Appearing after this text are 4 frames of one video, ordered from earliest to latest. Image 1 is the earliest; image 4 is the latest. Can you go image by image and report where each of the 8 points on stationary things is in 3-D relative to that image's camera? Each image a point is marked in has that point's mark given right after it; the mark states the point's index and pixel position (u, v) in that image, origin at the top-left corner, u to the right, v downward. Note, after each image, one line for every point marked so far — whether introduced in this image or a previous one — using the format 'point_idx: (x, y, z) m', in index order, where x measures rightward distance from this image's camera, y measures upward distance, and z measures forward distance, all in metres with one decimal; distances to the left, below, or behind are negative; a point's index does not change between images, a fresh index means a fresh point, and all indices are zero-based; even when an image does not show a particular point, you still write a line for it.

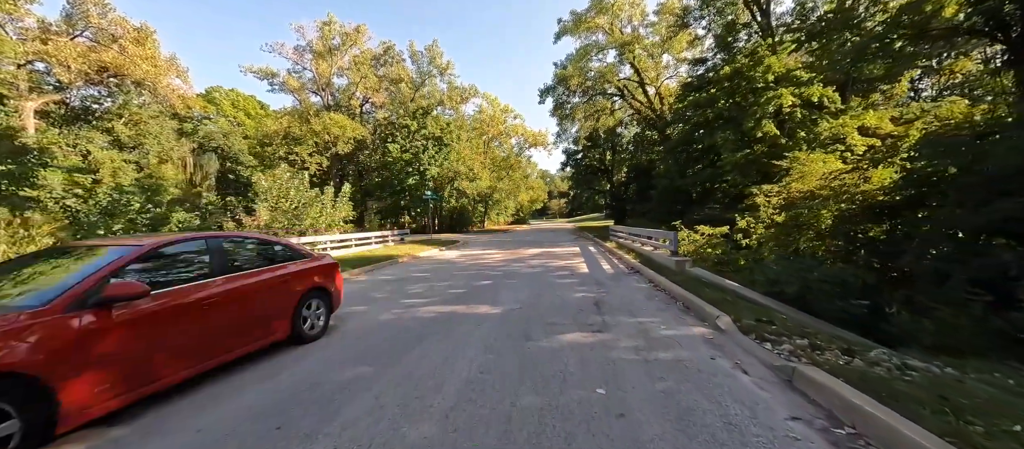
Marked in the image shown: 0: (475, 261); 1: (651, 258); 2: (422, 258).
0: (-1.1, -1.1, +13.4) m
1: (+3.4, -0.8, +10.2) m
2: (-3.0, -1.2, +14.5) m
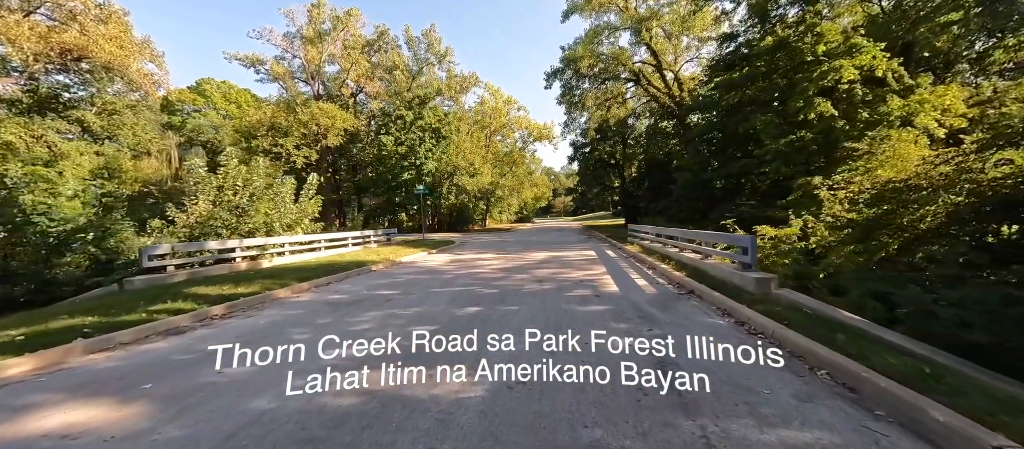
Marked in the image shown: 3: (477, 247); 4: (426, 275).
0: (-1.1, -1.1, +10.6) m
1: (+3.4, -0.8, +7.4) m
2: (-3.0, -1.1, +11.8) m
3: (-1.5, -1.0, +18.5) m
4: (-2.0, -1.1, +9.8) m
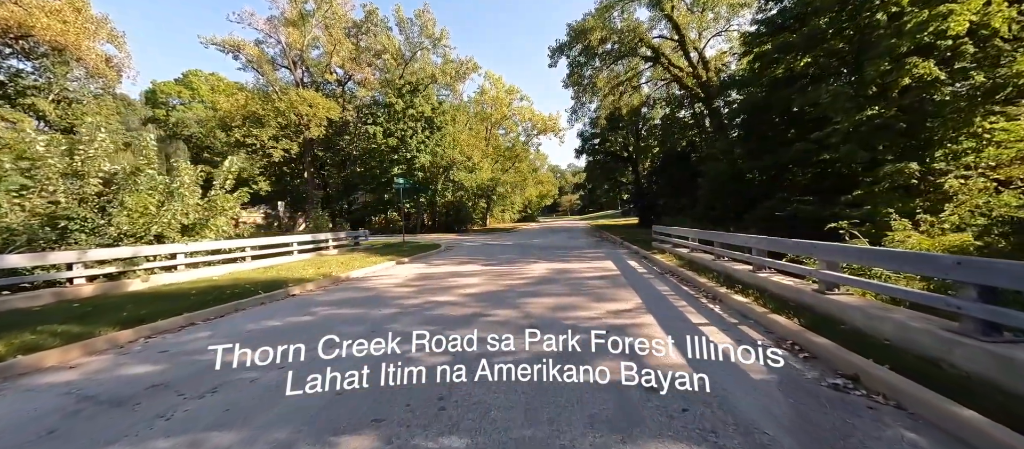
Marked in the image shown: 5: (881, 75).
0: (-1.4, -1.1, +7.2) m
1: (+3.1, -0.9, +3.9) m
2: (-3.2, -1.2, +8.4) m
3: (-1.7, -1.0, +15.0) m
4: (-2.3, -1.2, +6.4) m
5: (+9.9, +4.1, +11.4) m
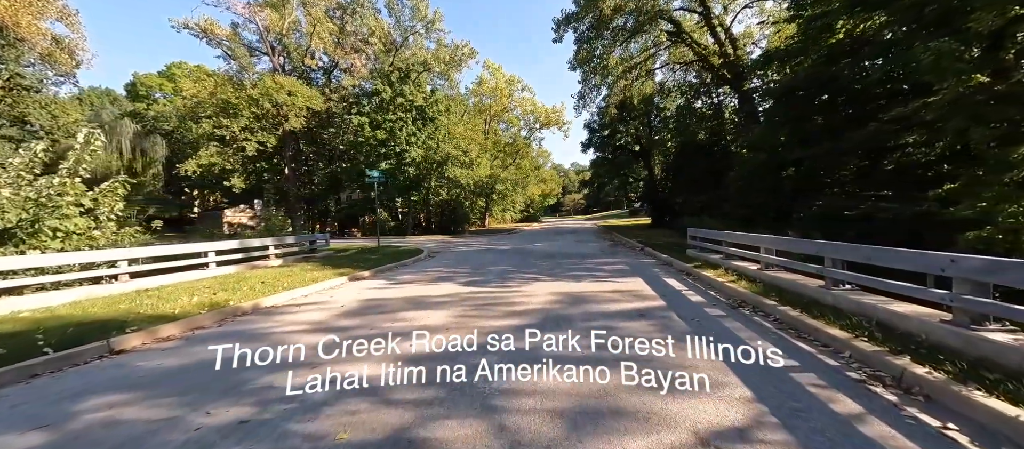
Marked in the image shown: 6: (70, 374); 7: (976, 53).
0: (-1.5, -1.2, +4.2) m
1: (+2.9, -0.9, +0.9) m
2: (-3.4, -1.2, +5.4) m
3: (-1.8, -1.1, +12.0) m
4: (-2.4, -1.3, +3.4) m
5: (+9.7, +4.0, +8.4) m
6: (-3.8, -1.3, +3.6) m
7: (+9.9, +3.7, +8.9) m
